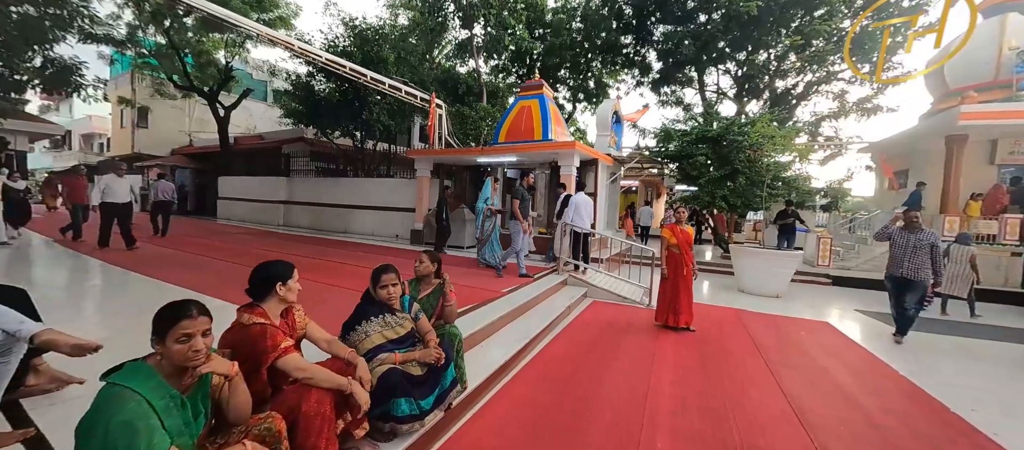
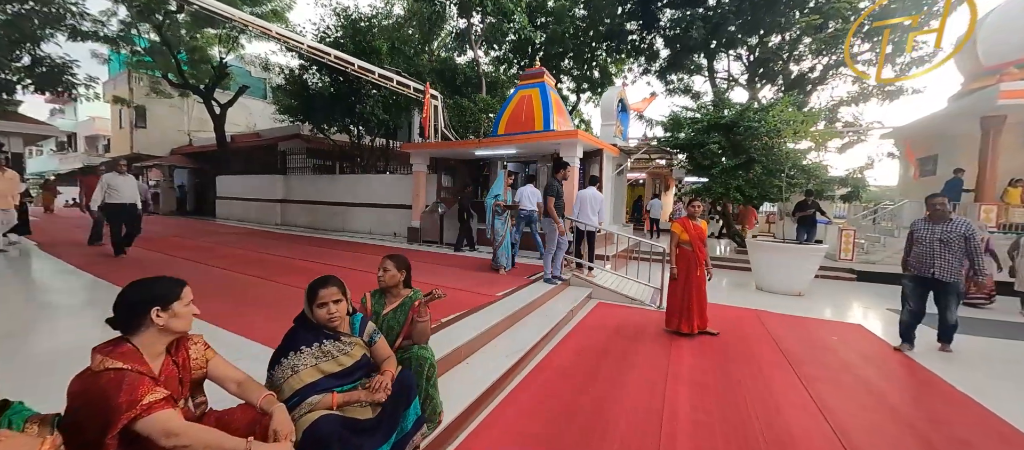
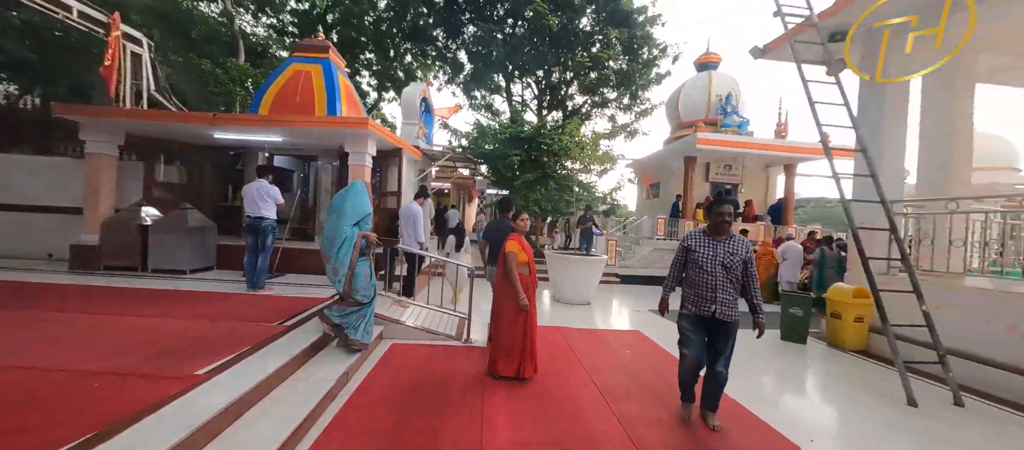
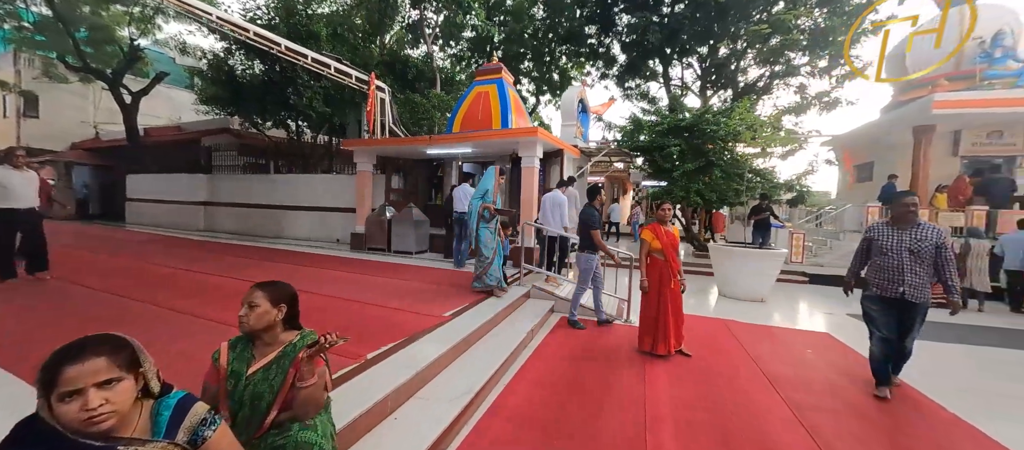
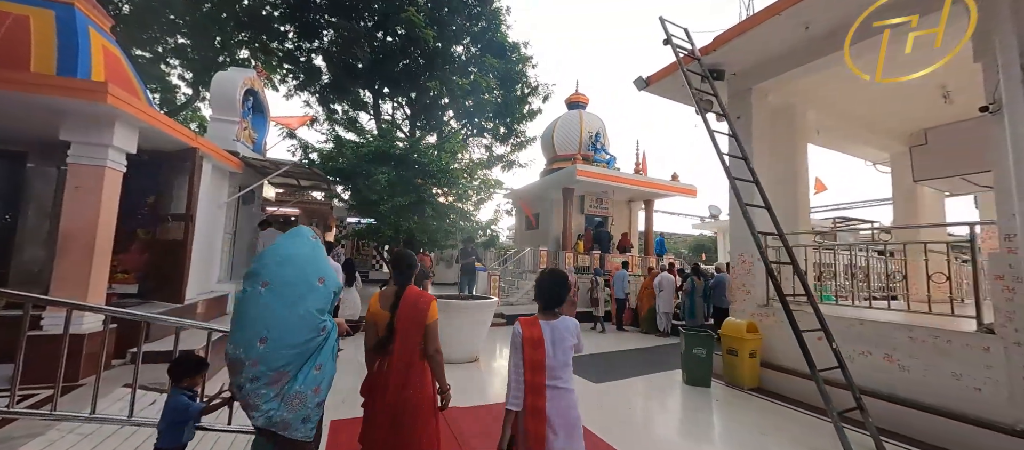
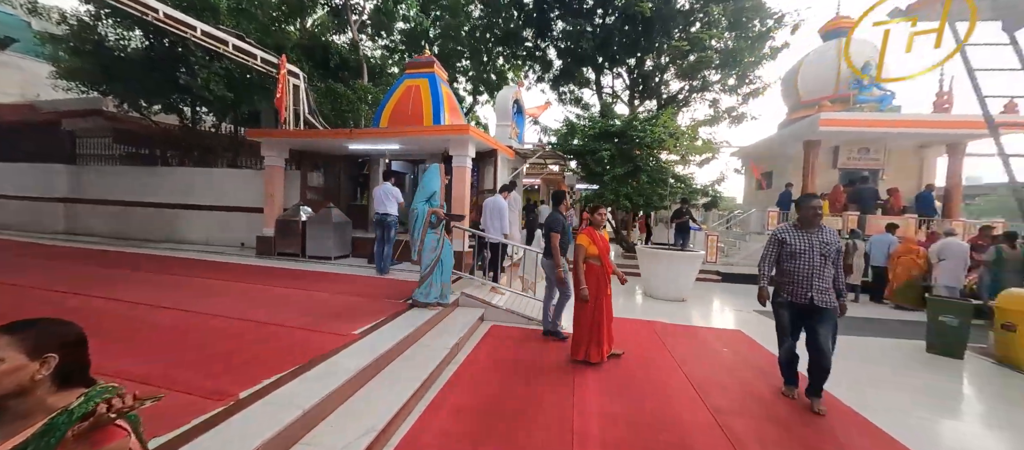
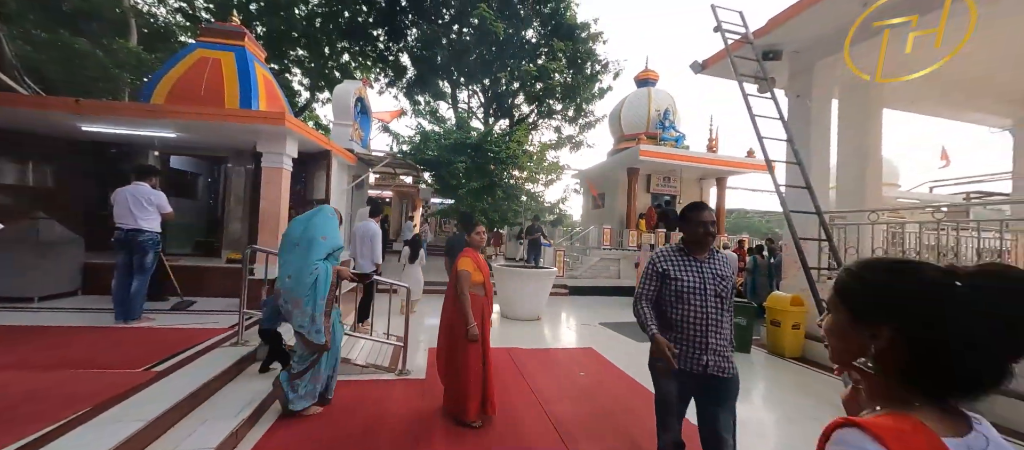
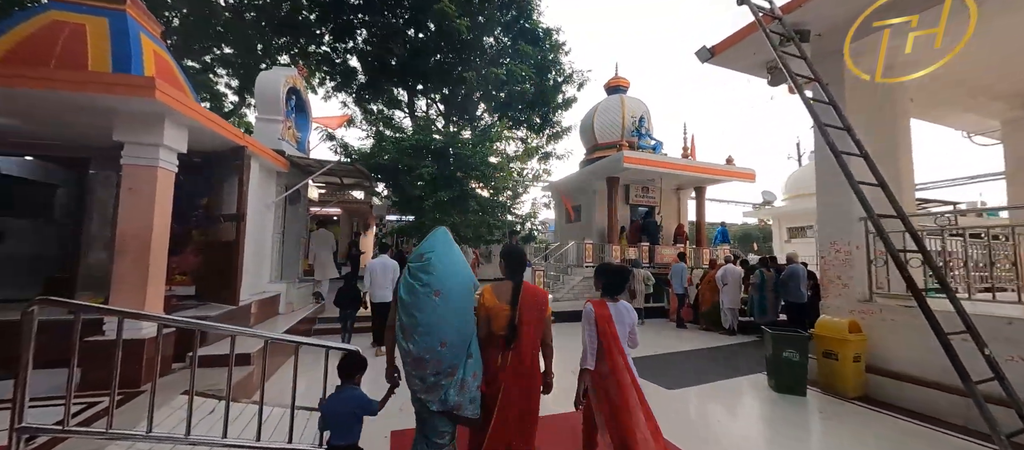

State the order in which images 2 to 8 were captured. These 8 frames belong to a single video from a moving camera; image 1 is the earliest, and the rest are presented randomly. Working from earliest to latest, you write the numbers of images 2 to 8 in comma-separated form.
2, 4, 6, 3, 7, 5, 8
